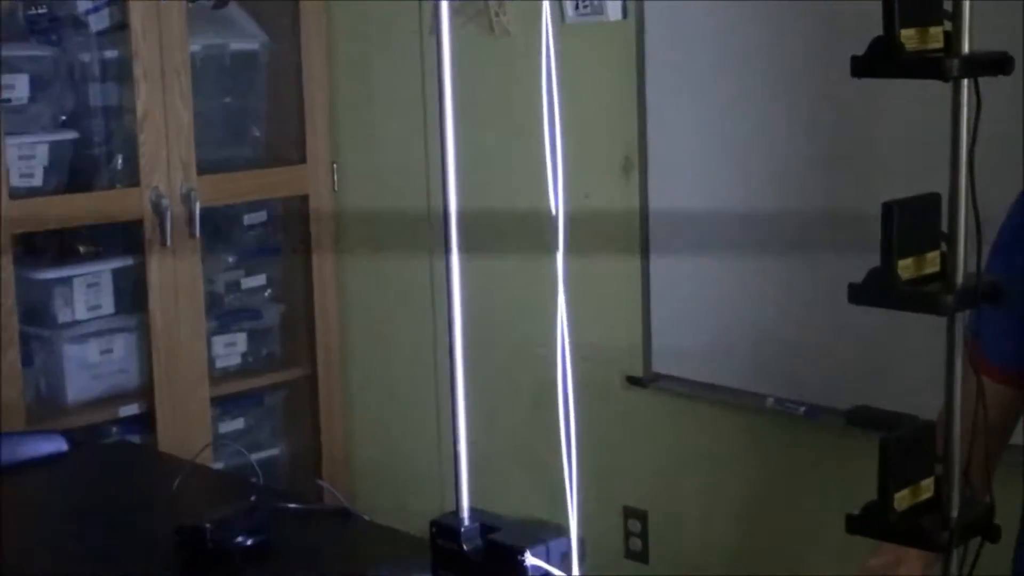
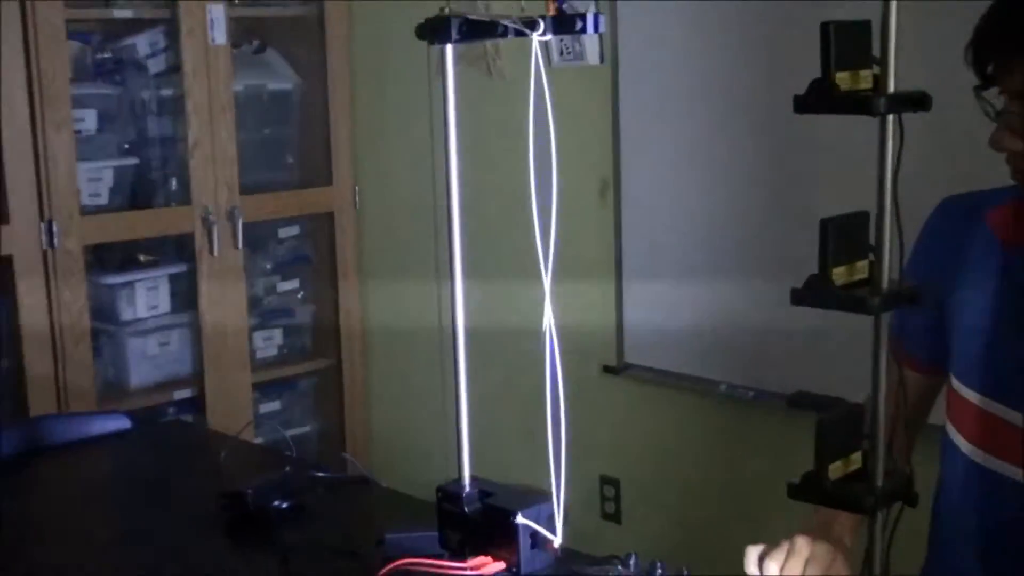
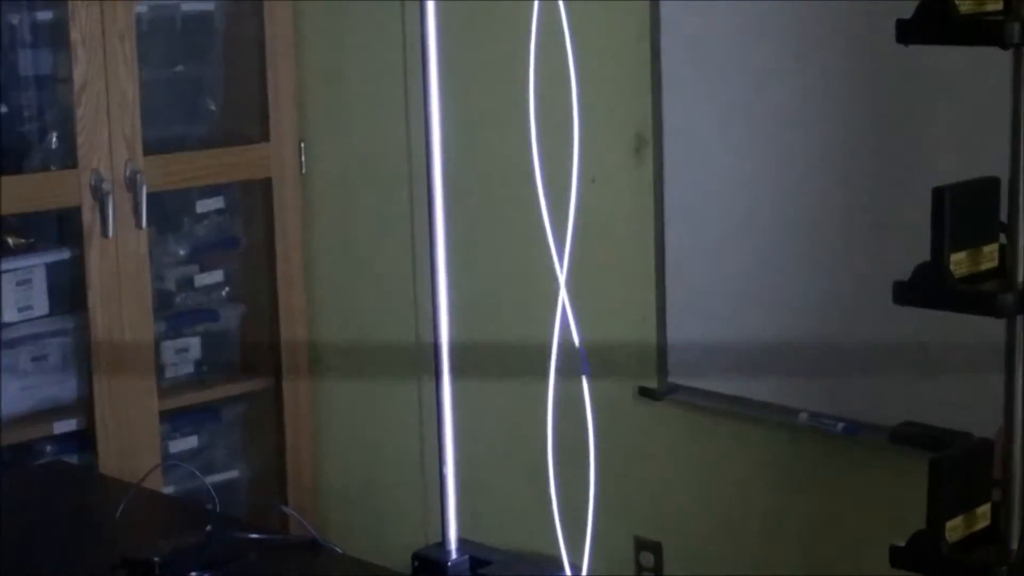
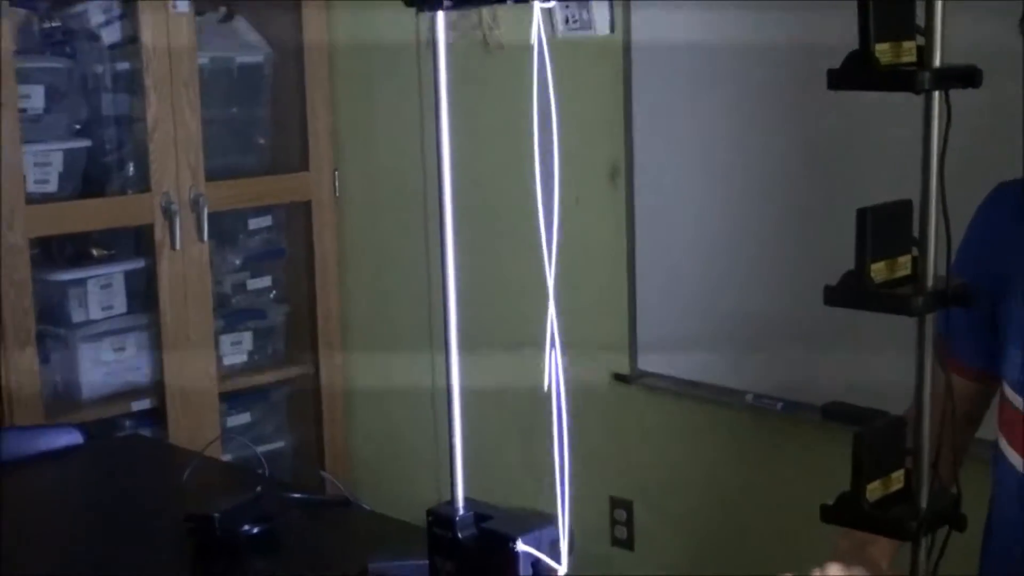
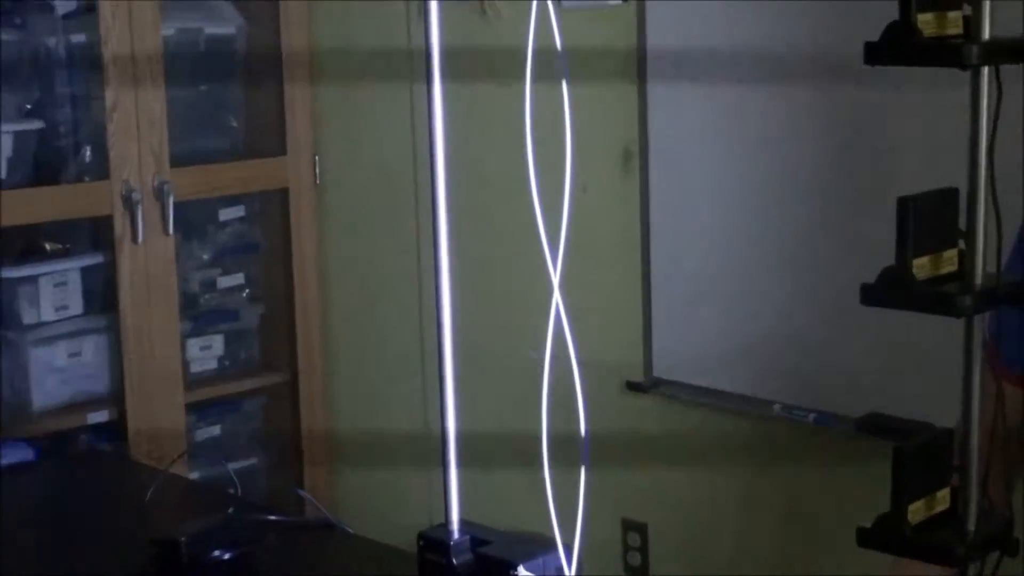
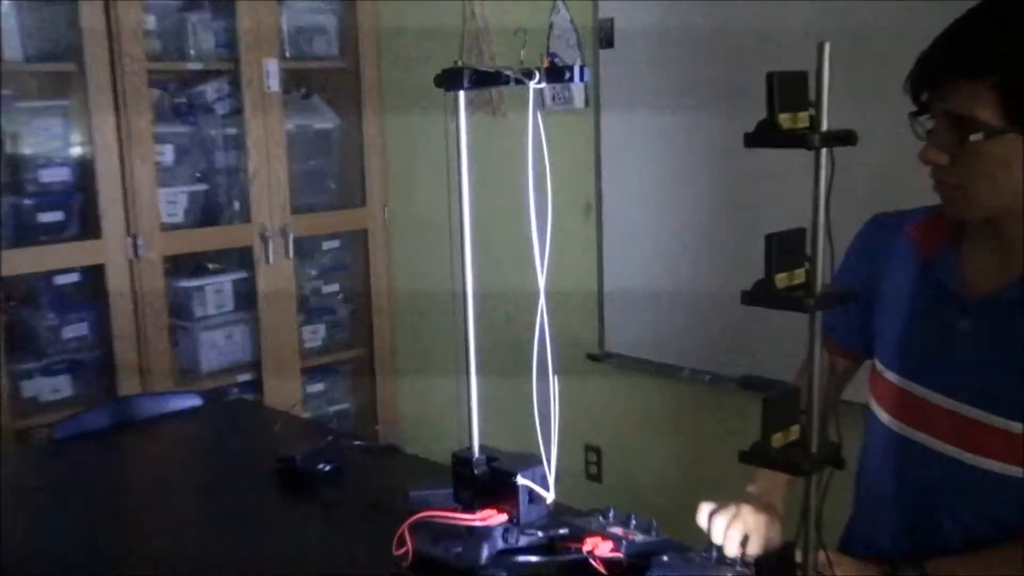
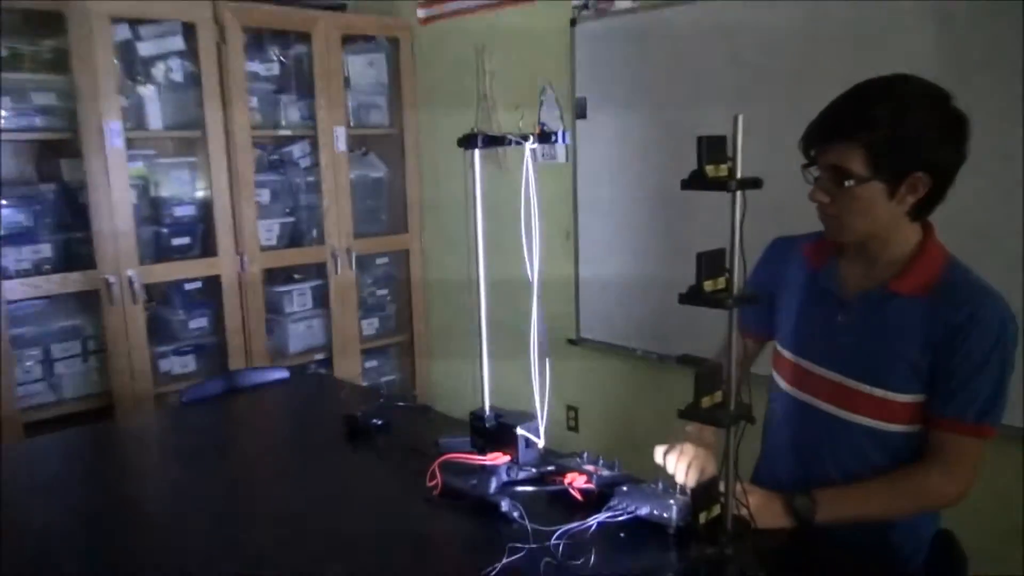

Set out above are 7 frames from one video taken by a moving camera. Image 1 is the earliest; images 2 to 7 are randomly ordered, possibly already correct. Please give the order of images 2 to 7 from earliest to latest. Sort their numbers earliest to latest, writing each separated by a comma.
3, 5, 4, 2, 6, 7
